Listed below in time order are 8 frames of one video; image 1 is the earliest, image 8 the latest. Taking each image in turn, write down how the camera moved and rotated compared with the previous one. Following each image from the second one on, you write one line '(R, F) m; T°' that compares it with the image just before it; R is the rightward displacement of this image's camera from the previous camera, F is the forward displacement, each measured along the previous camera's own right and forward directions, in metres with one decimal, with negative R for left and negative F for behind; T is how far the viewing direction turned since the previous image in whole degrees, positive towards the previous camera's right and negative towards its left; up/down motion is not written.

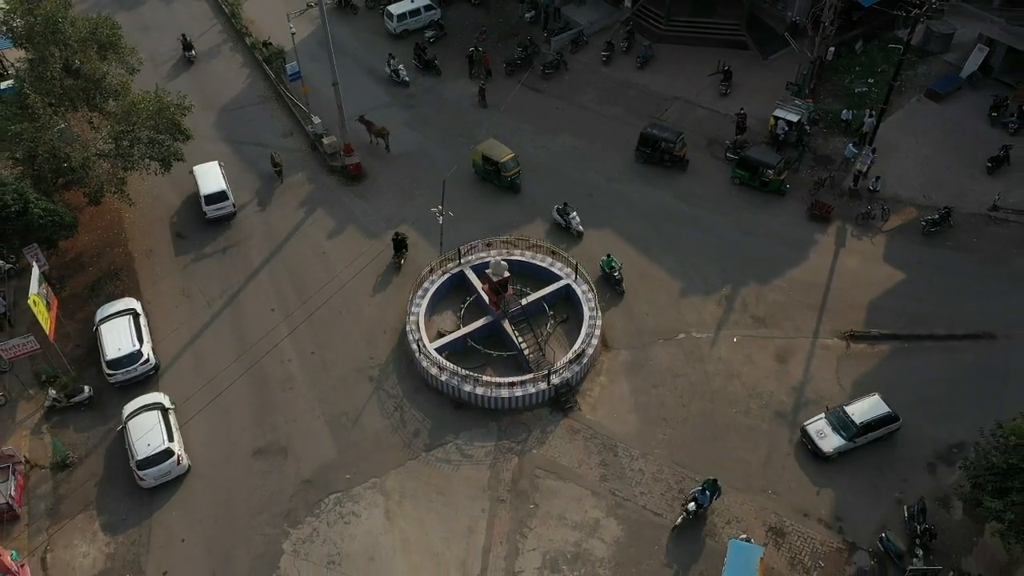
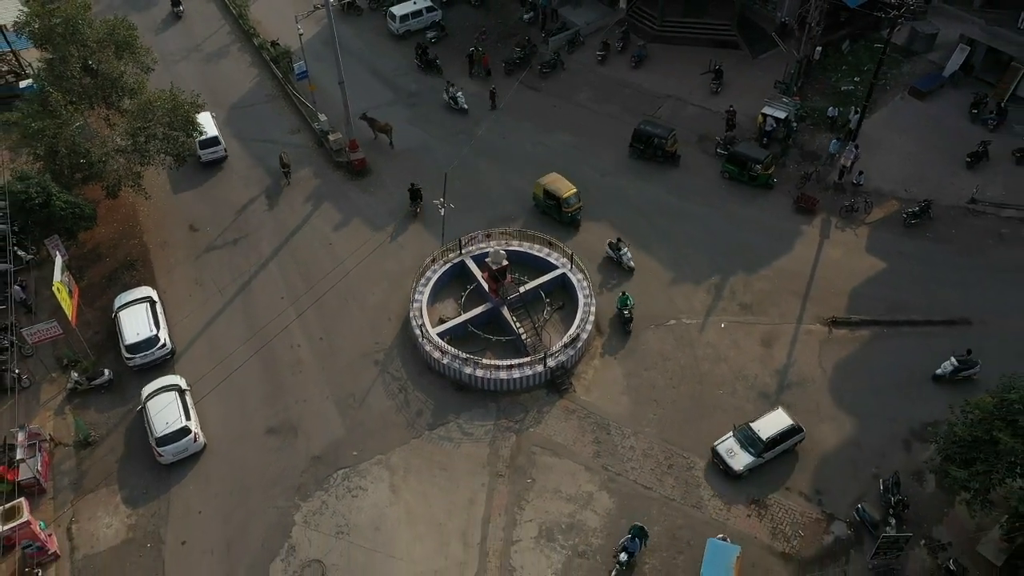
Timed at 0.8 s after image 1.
(+0.1, -1.4) m; 0°
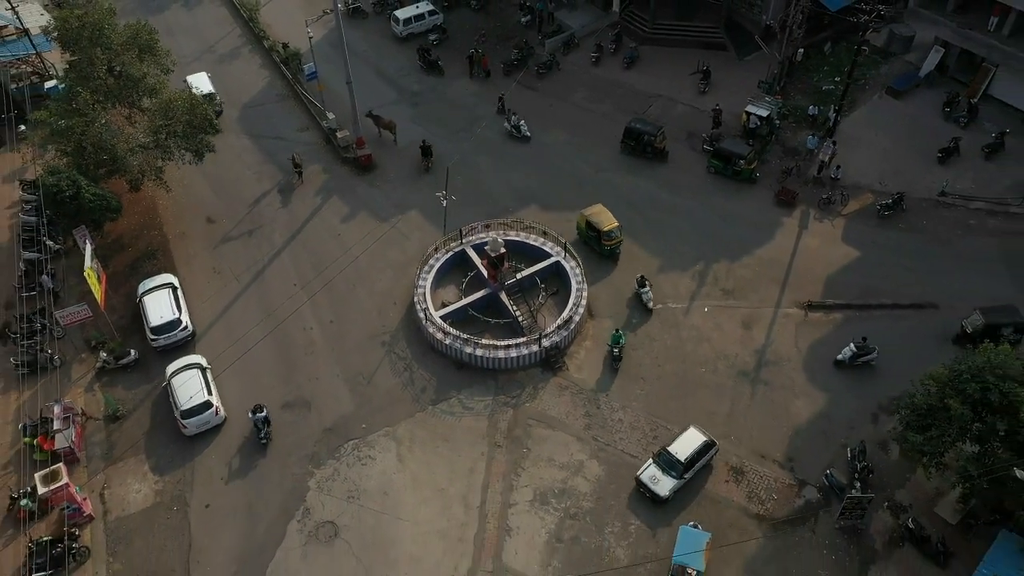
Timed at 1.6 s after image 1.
(+0.1, -2.1) m; 0°
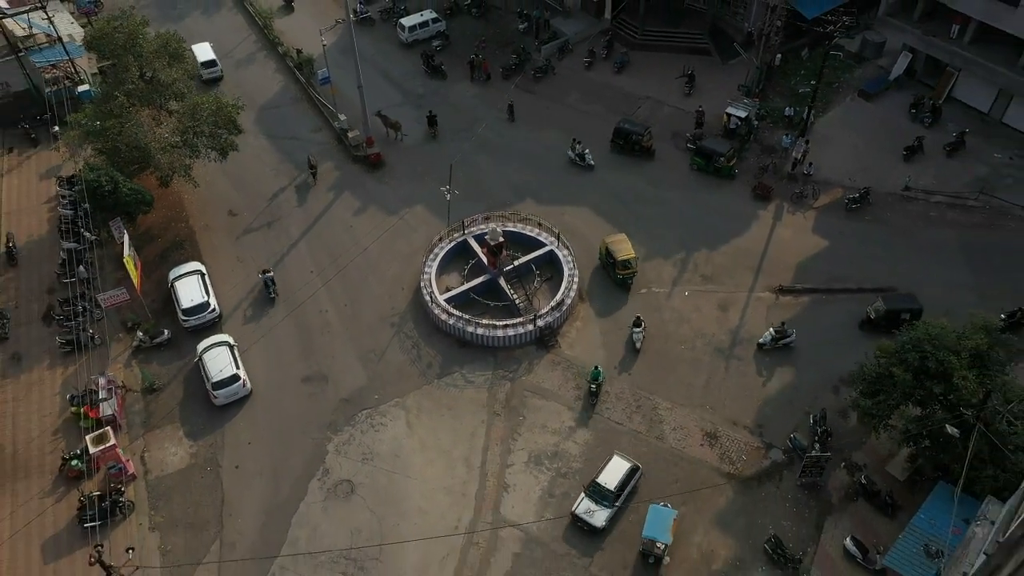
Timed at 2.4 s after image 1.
(+0.1, -3.1) m; 0°
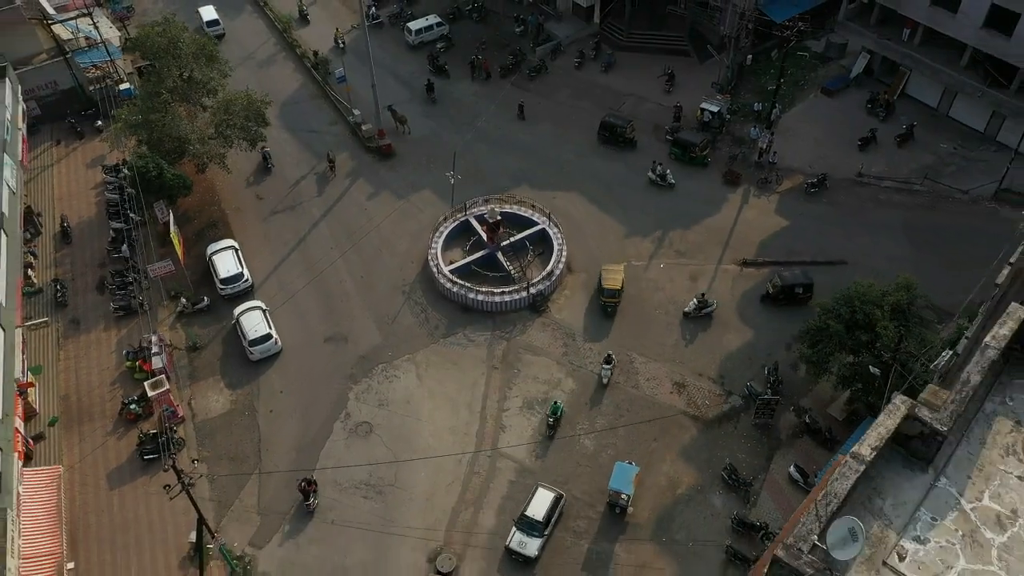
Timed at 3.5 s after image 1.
(+0.2, -4.8) m; 0°
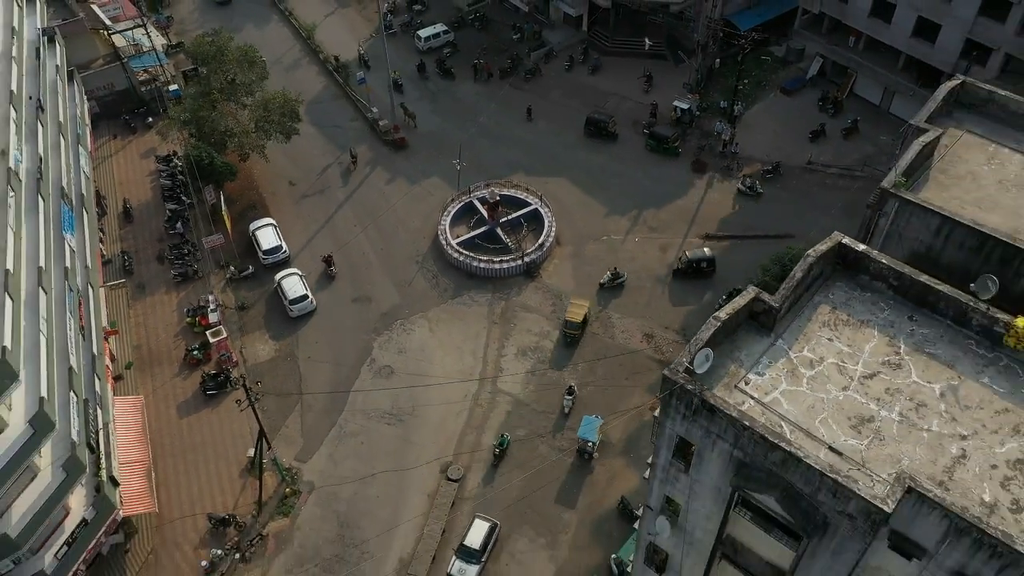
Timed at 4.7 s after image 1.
(+0.2, -7.0) m; 0°
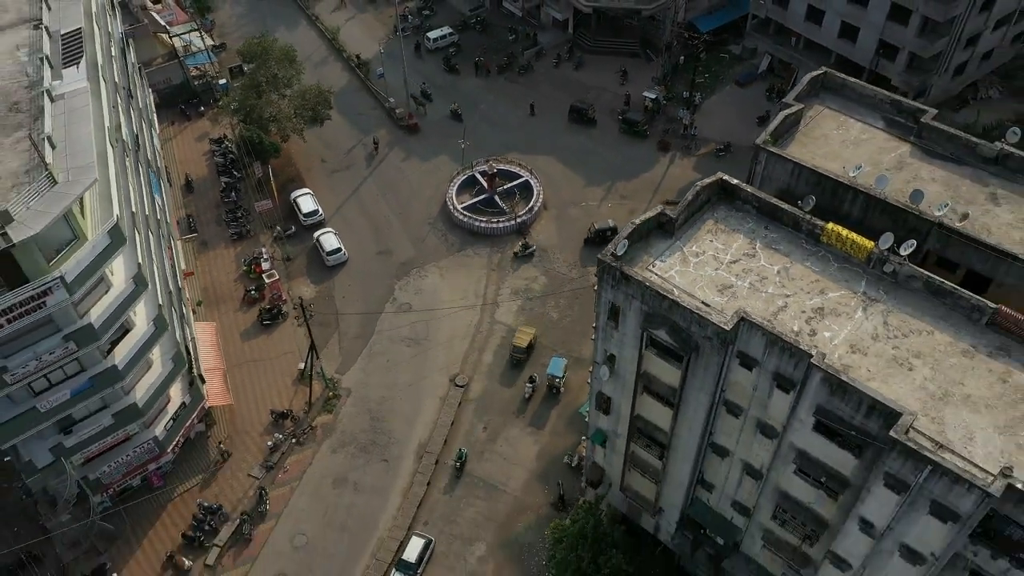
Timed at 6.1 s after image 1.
(+0.4, -10.1) m; 0°
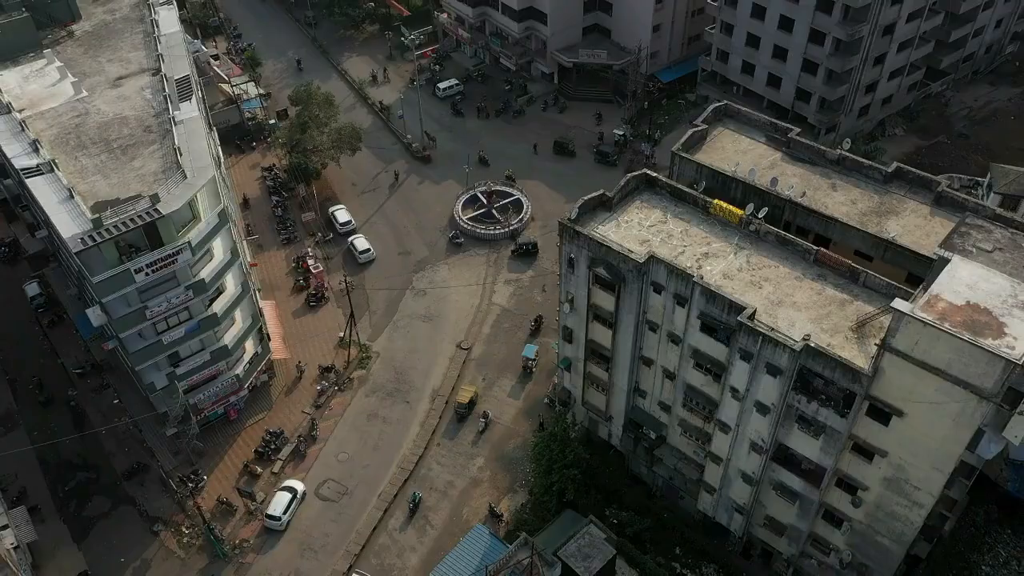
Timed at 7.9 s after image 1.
(+0.6, -13.5) m; 0°
